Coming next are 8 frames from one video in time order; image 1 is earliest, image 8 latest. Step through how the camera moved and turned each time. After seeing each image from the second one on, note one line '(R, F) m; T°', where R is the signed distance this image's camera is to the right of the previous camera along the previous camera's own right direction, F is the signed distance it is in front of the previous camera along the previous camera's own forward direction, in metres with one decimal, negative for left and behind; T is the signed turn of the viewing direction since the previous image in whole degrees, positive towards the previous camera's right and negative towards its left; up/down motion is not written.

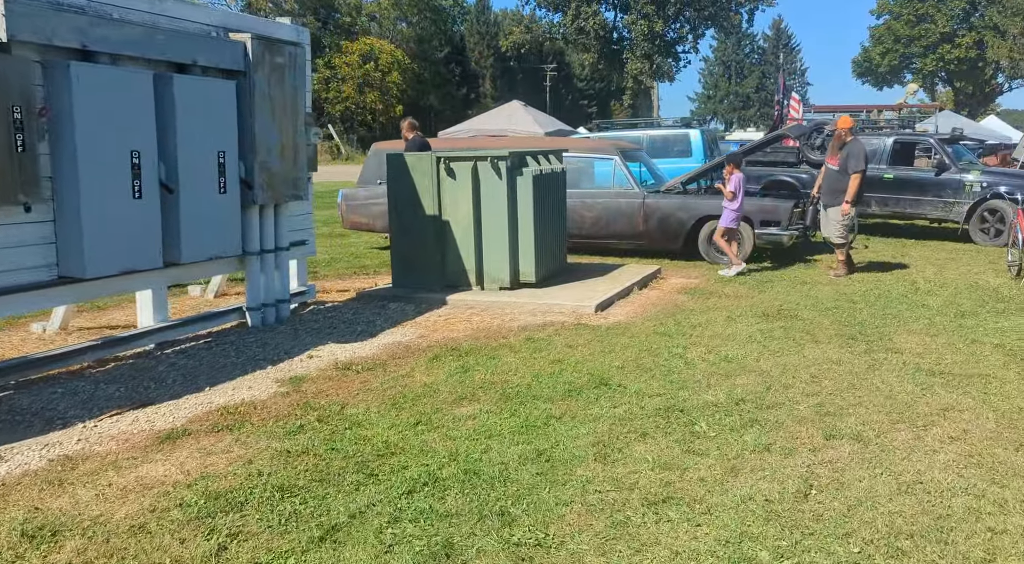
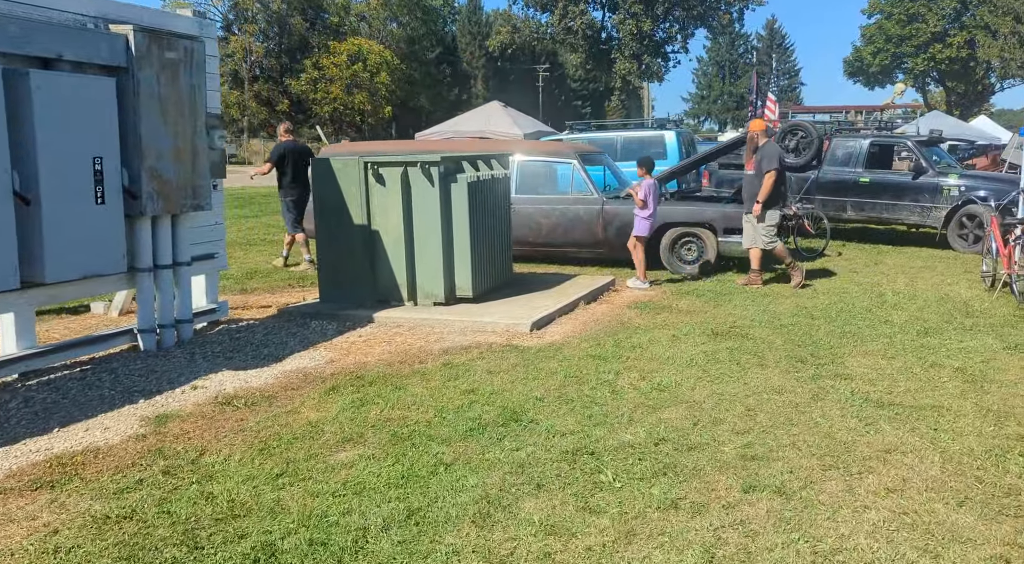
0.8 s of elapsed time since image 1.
(+0.5, +0.6) m; 0°
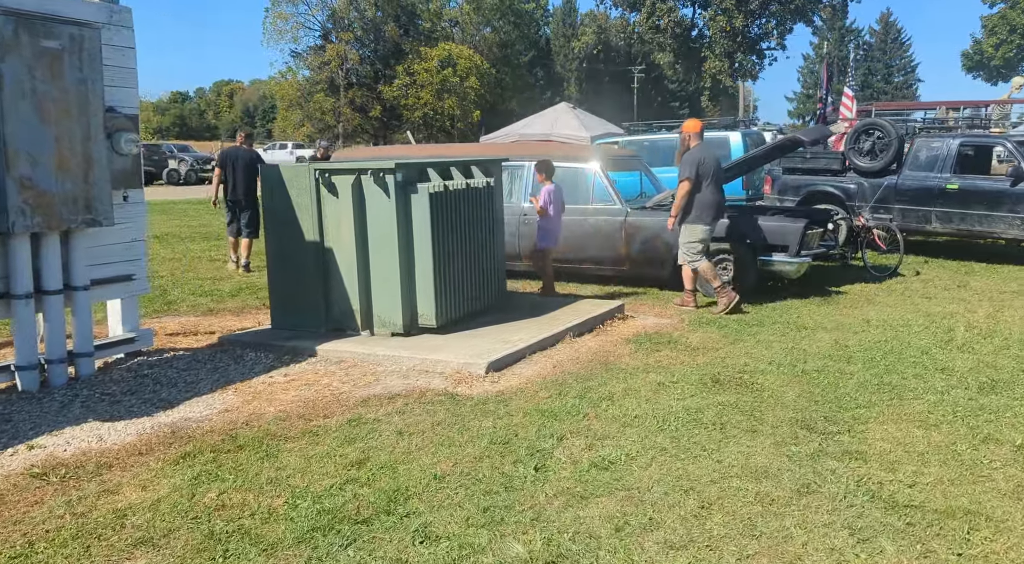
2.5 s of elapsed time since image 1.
(+0.9, +1.2) m; -6°
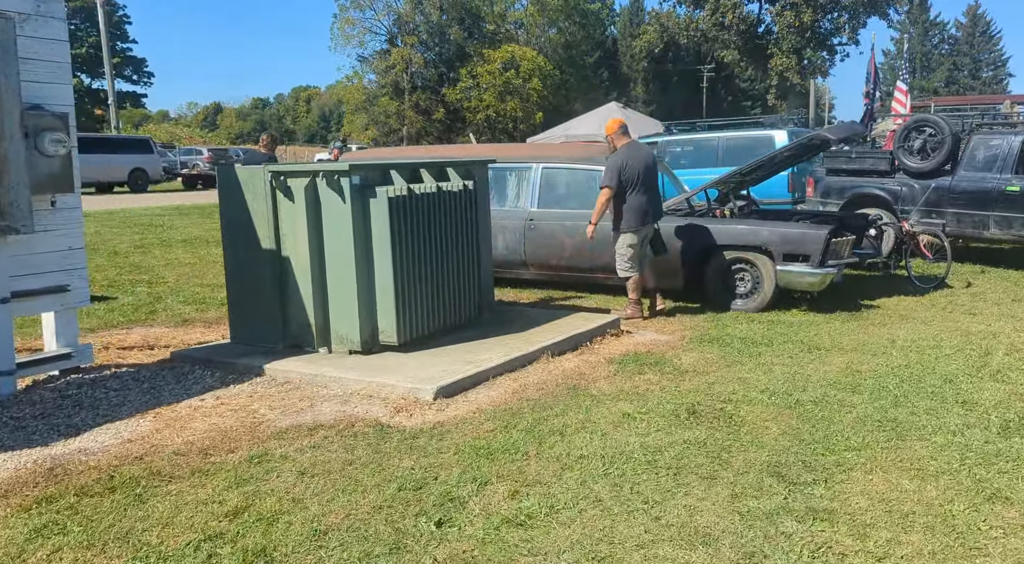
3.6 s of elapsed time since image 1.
(+0.7, +0.6) m; -4°
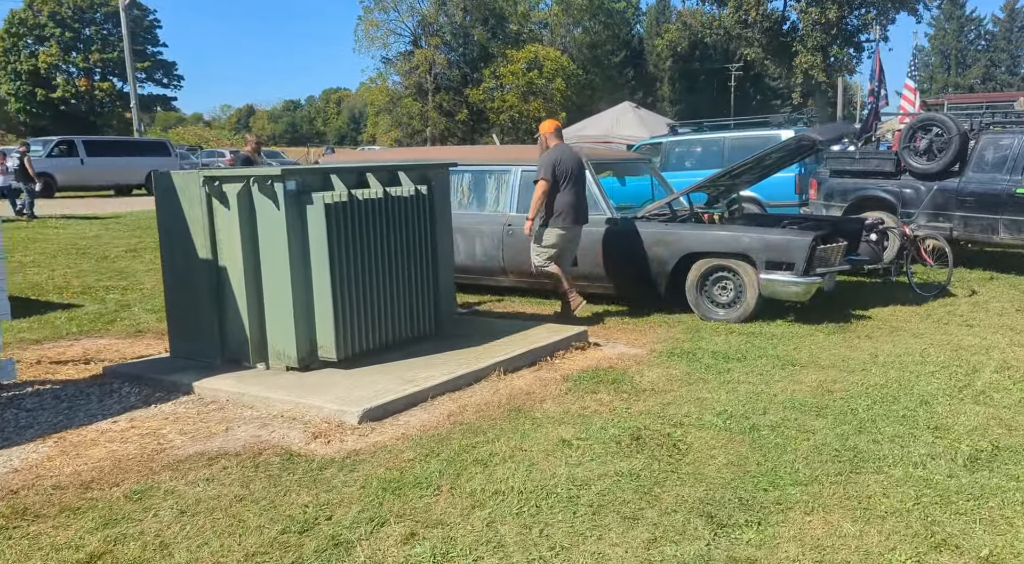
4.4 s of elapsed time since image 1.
(+0.5, +0.4) m; -2°
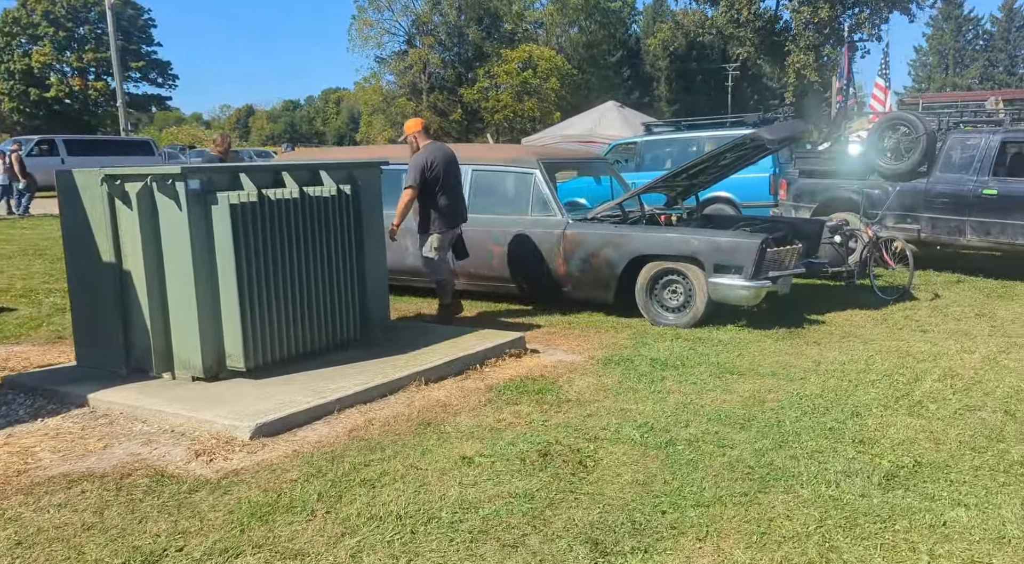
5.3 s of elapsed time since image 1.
(+0.5, +0.3) m; 0°
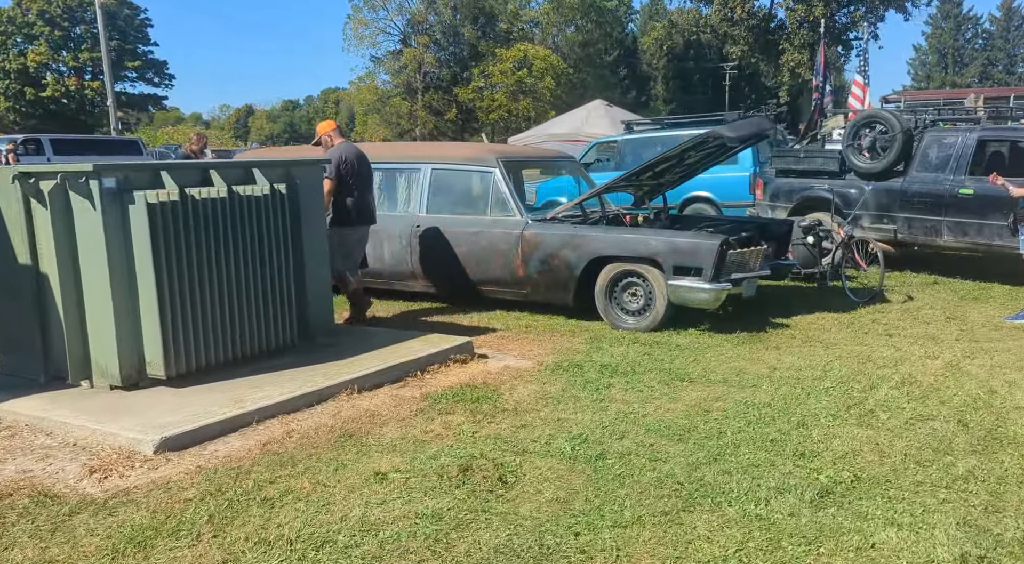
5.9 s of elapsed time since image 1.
(+0.4, +0.2) m; 0°
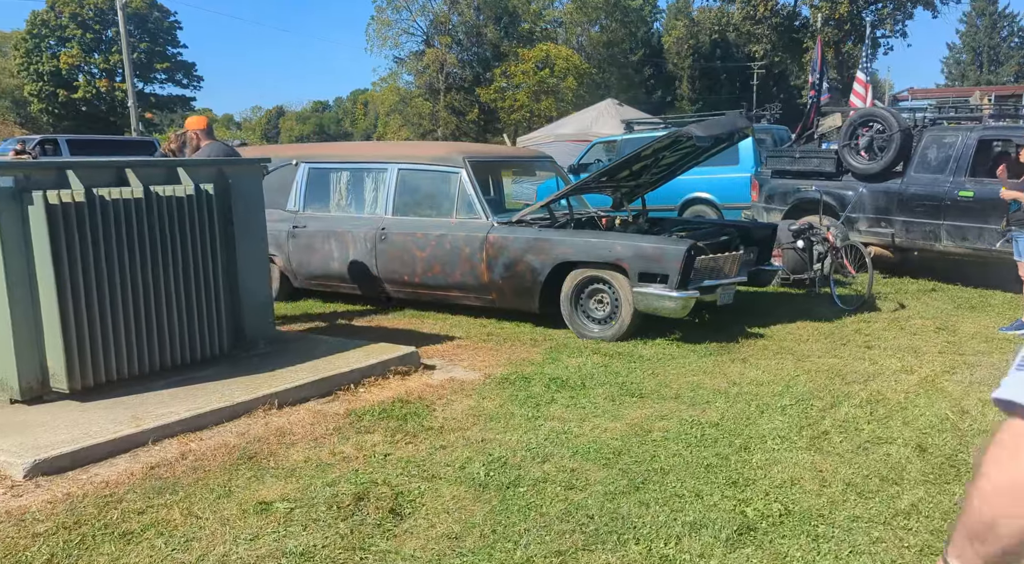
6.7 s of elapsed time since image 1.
(+0.5, +0.4) m; -2°
